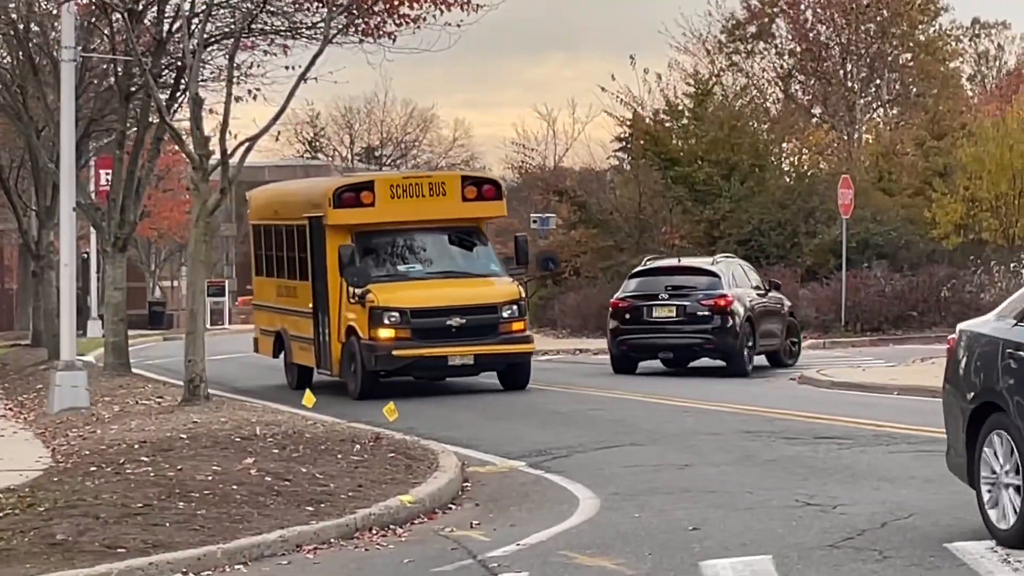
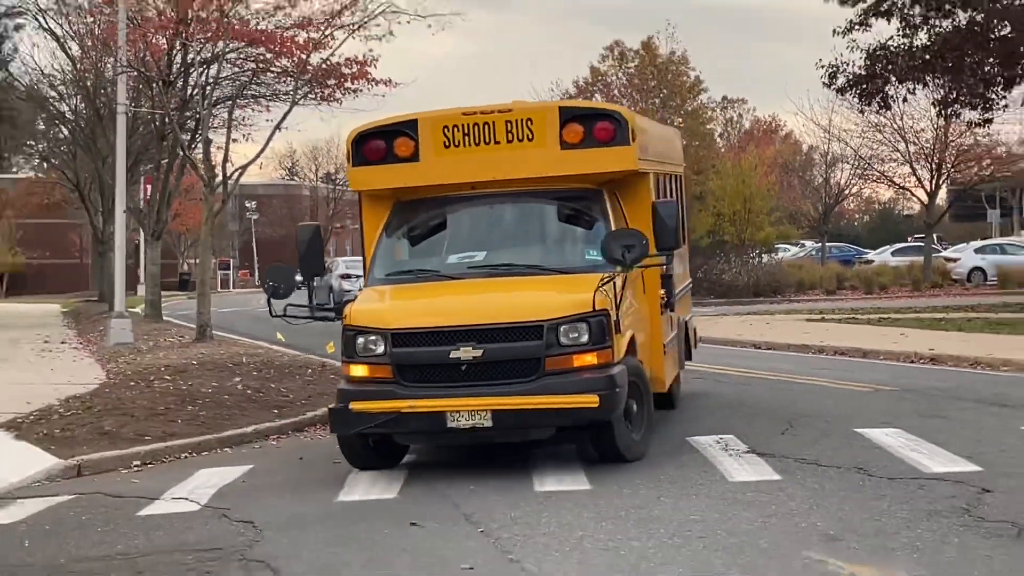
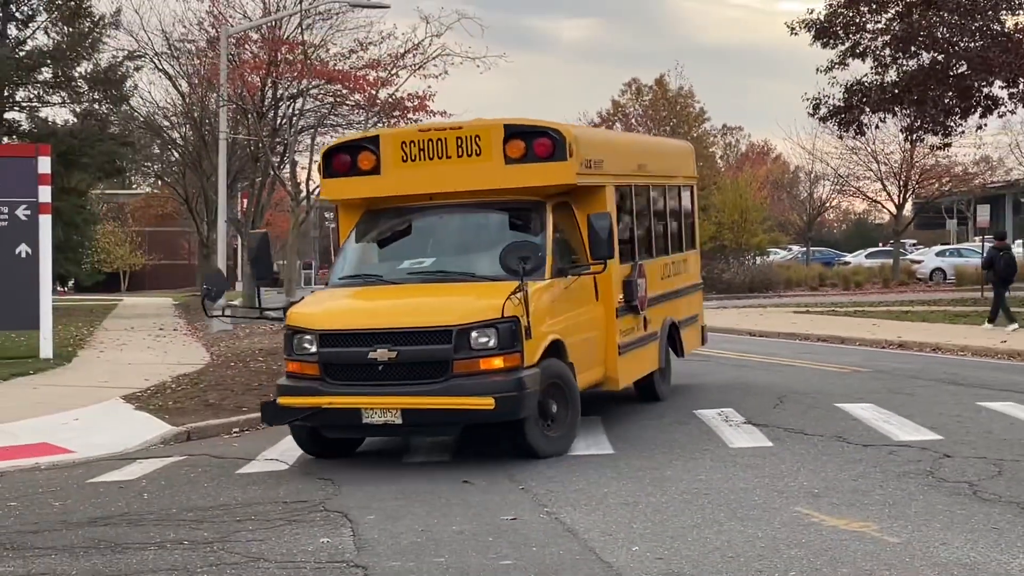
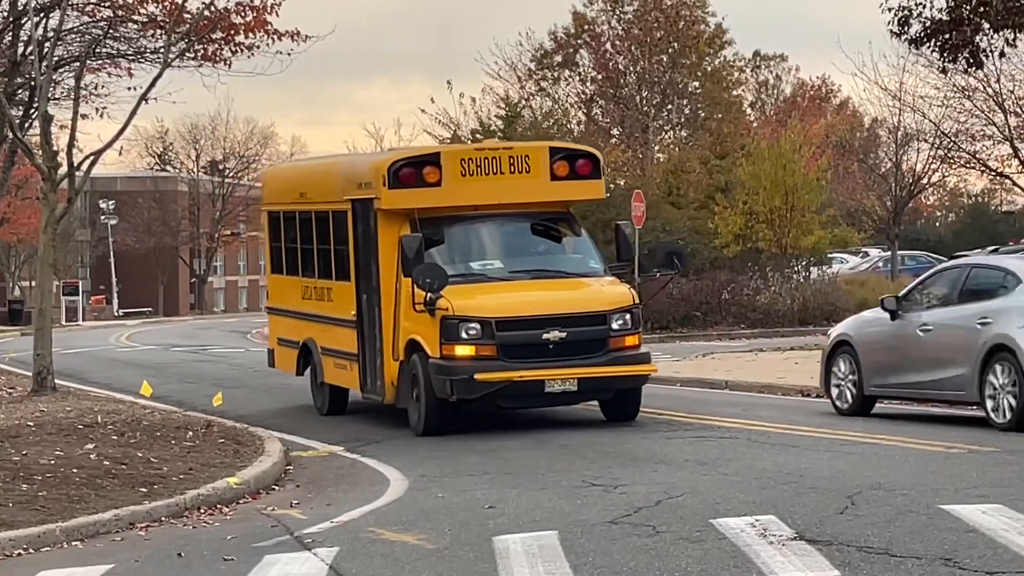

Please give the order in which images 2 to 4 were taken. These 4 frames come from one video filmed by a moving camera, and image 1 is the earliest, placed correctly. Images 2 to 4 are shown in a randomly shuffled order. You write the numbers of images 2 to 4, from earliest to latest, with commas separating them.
4, 2, 3
